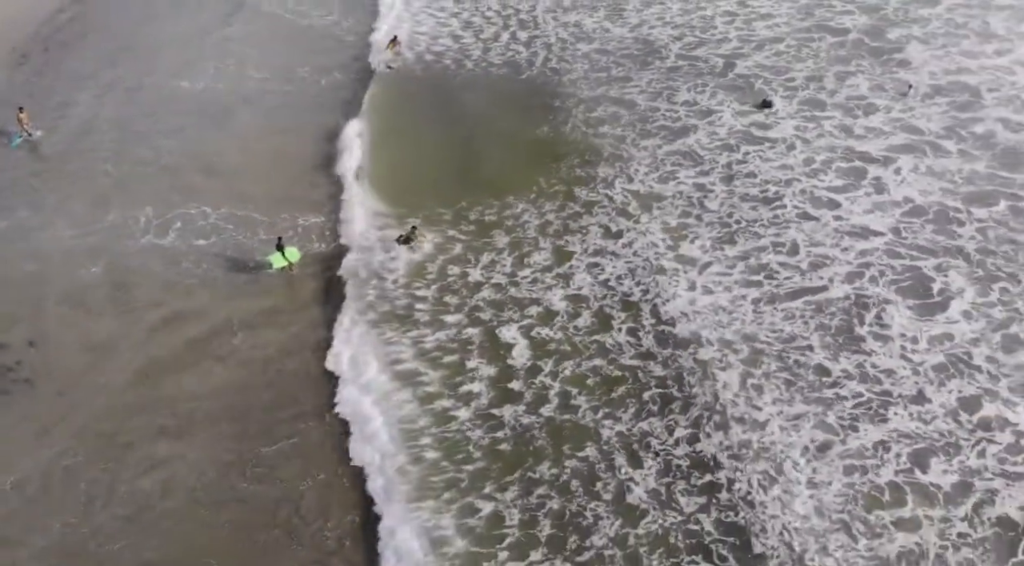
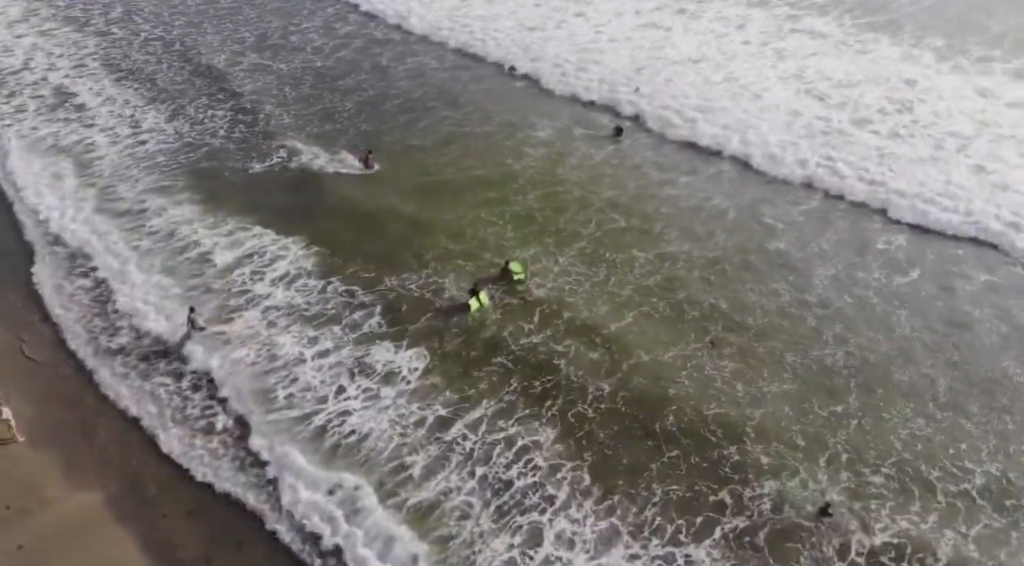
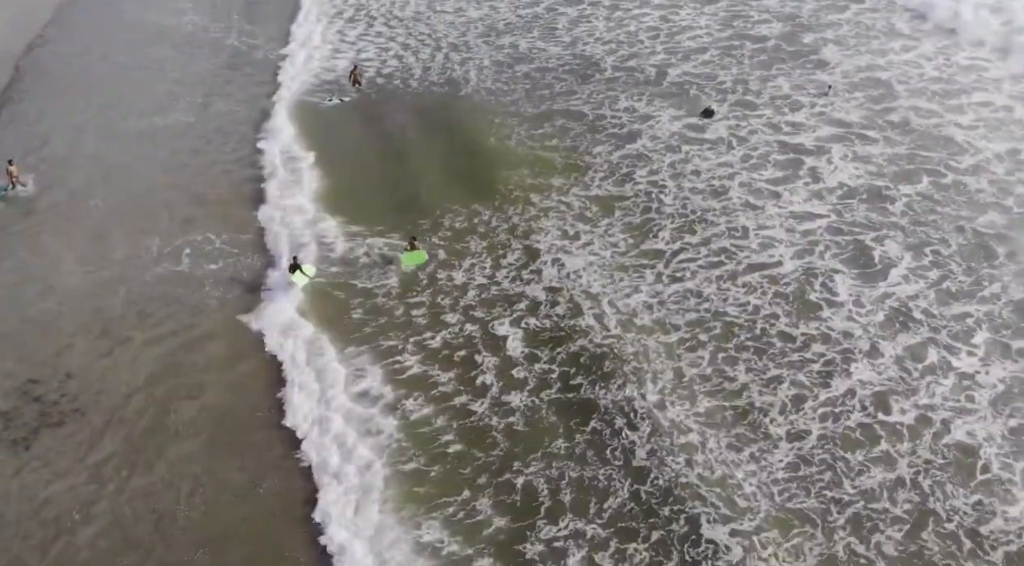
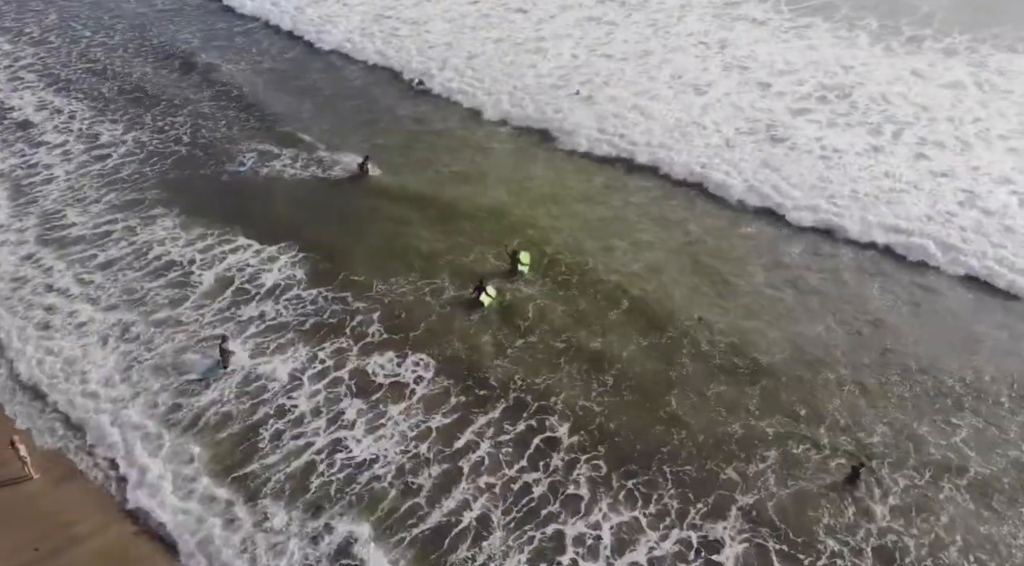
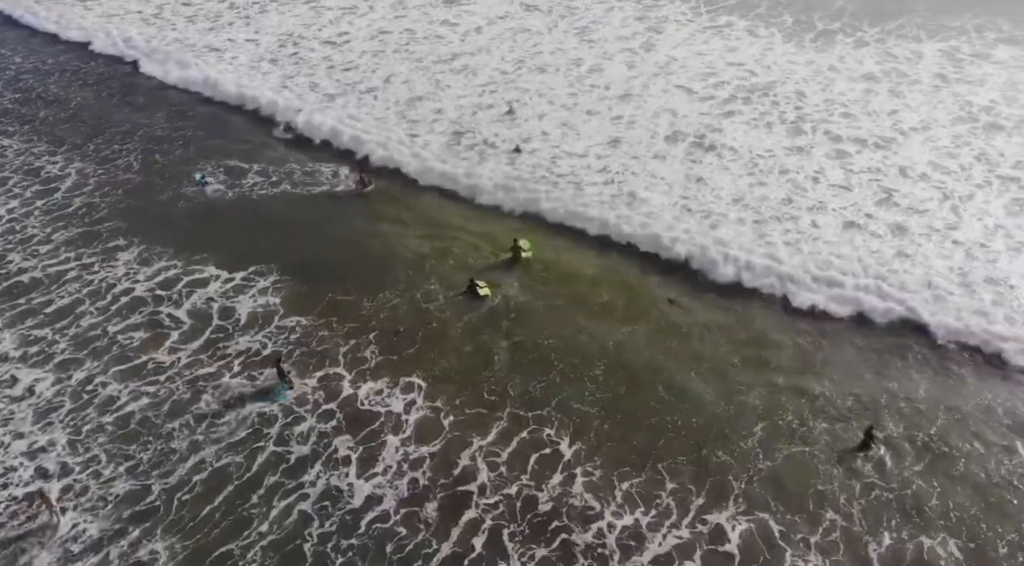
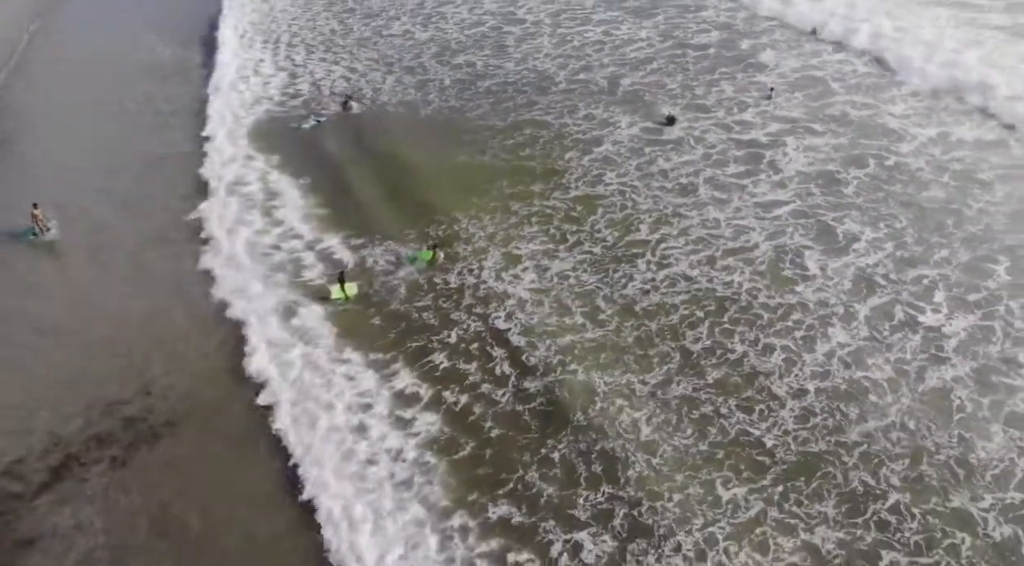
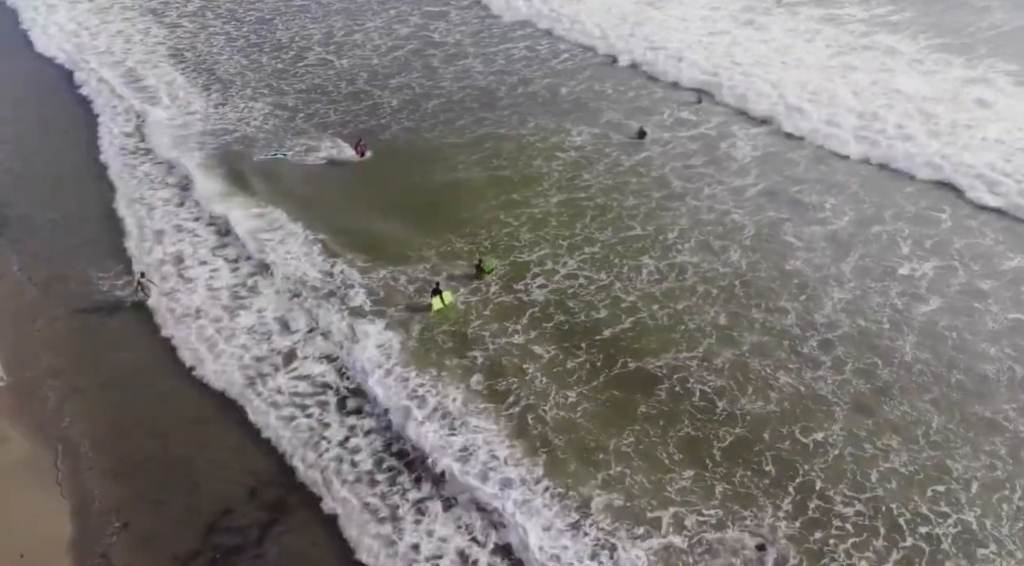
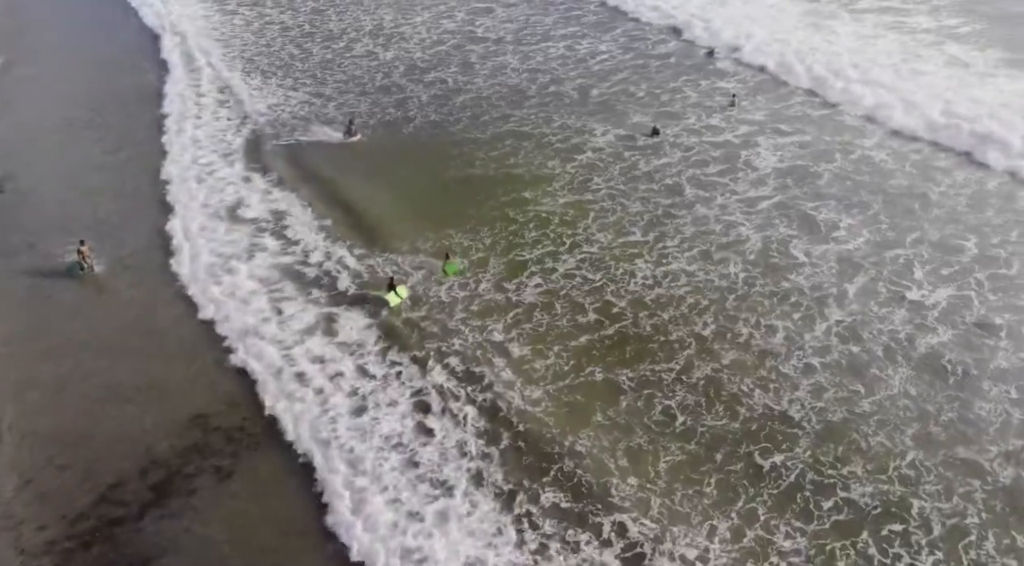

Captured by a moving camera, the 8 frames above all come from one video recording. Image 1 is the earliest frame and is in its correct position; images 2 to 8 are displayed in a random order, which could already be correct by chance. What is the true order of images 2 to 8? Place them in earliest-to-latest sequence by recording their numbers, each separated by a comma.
3, 6, 8, 7, 2, 4, 5
